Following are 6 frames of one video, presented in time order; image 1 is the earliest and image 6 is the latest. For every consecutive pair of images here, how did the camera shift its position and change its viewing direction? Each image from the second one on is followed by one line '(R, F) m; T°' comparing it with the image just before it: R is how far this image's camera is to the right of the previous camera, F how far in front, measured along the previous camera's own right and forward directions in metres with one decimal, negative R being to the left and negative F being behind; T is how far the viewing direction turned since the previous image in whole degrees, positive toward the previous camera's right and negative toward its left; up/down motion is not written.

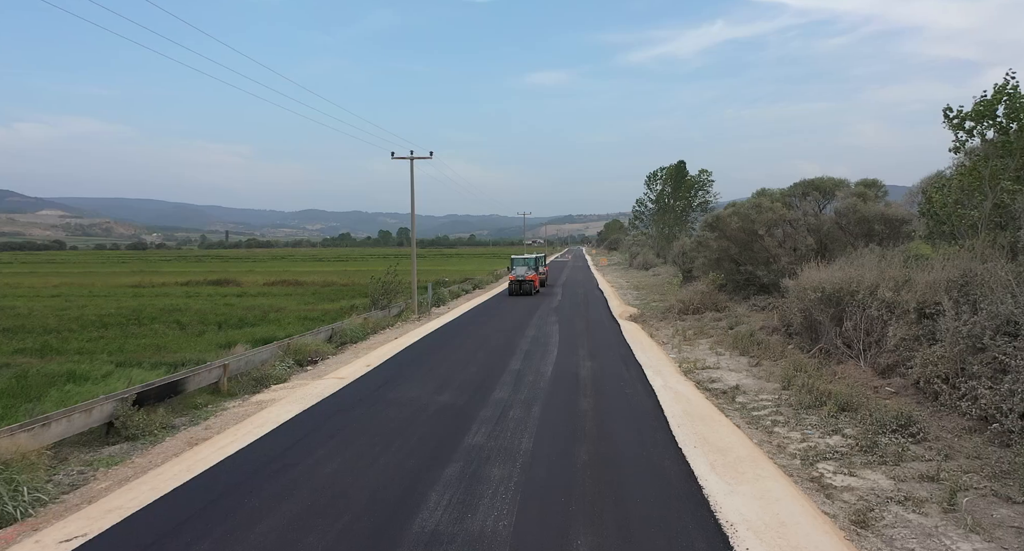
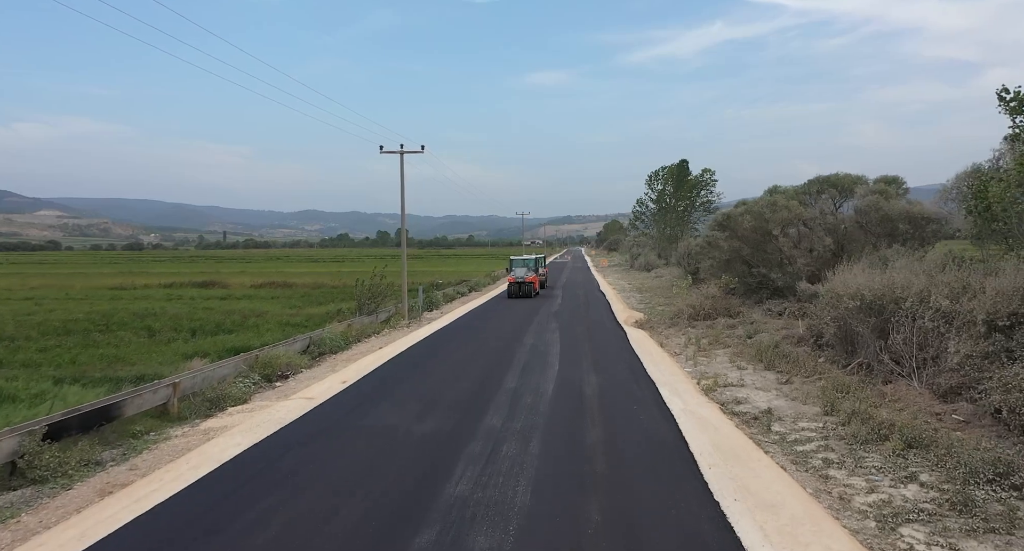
(+0.1, +1.7) m; 0°
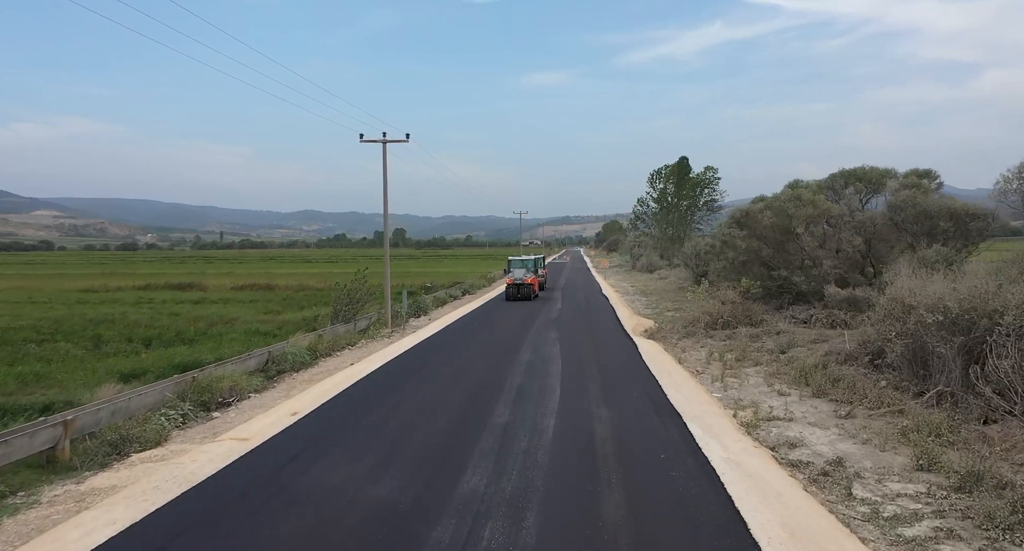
(+0.1, +2.4) m; 0°
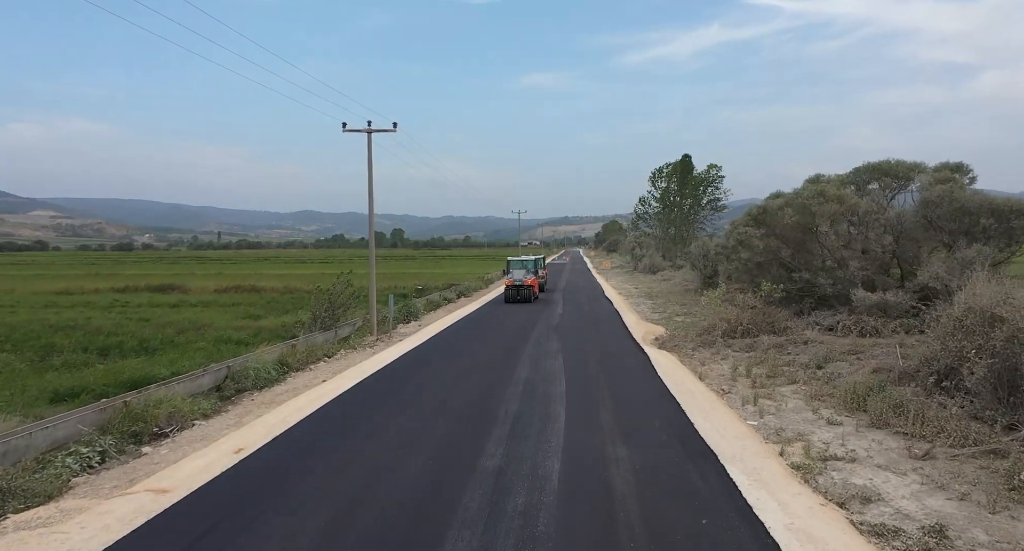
(0.0, +1.8) m; 0°
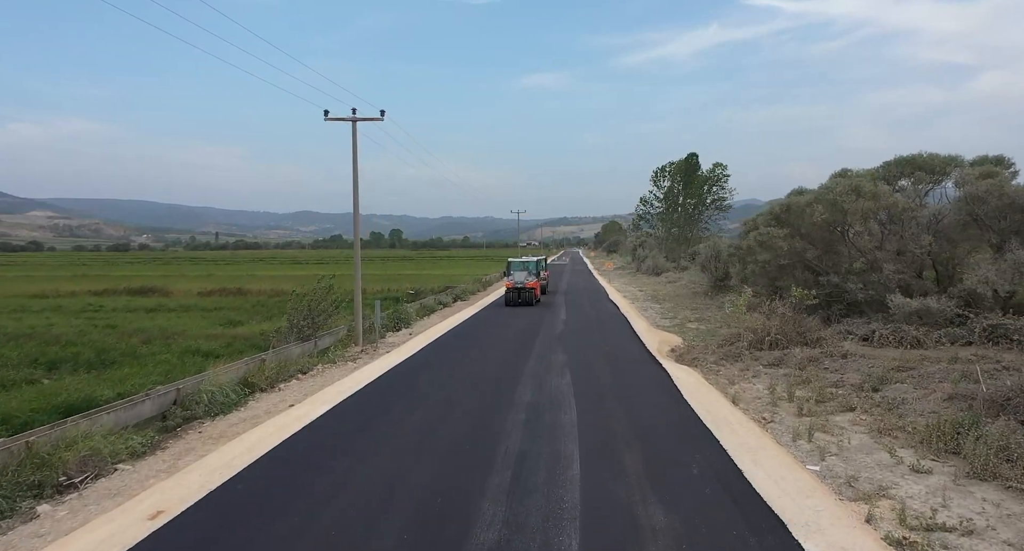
(0.0, +1.9) m; 0°
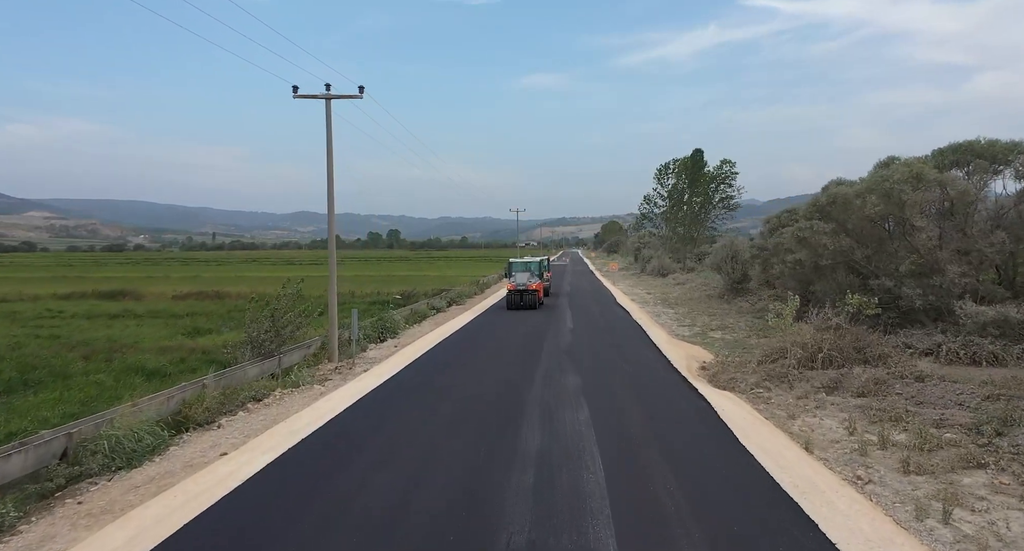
(0.0, +2.6) m; 0°
